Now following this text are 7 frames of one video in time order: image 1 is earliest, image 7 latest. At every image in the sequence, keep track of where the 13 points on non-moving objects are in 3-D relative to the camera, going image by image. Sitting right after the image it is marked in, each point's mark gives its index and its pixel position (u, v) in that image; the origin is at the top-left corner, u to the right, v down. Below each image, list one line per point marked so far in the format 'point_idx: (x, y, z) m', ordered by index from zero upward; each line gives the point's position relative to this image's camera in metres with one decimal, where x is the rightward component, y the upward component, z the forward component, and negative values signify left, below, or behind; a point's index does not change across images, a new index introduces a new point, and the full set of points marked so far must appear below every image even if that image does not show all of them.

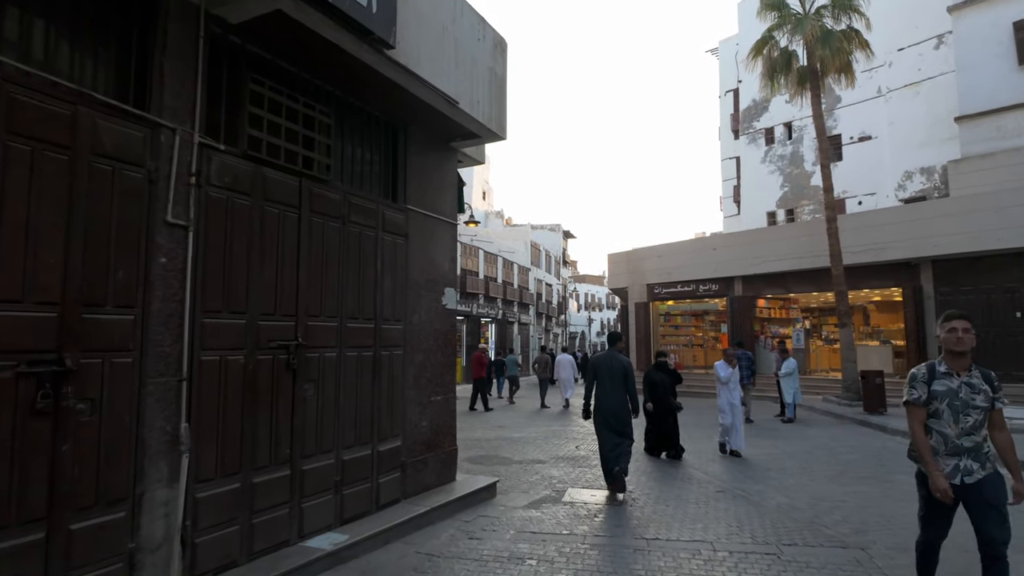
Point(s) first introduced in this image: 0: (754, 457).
0: (+3.8, -2.7, +9.4) m
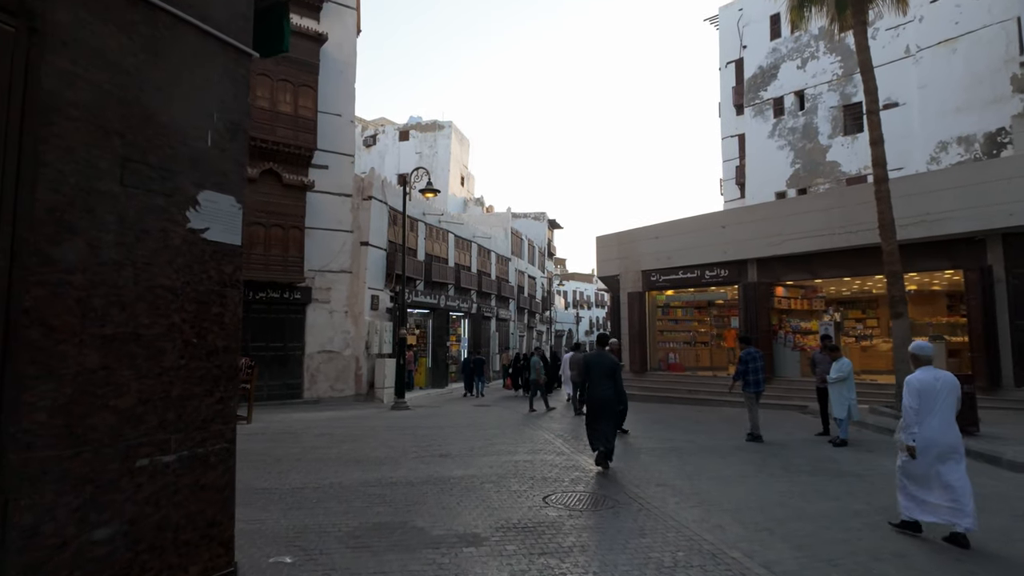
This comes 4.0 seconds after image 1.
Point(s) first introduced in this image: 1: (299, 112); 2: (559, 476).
0: (+3.1, -2.2, +5.7) m
1: (-6.3, +5.2, +17.6) m
2: (+0.6, -2.4, +7.5) m
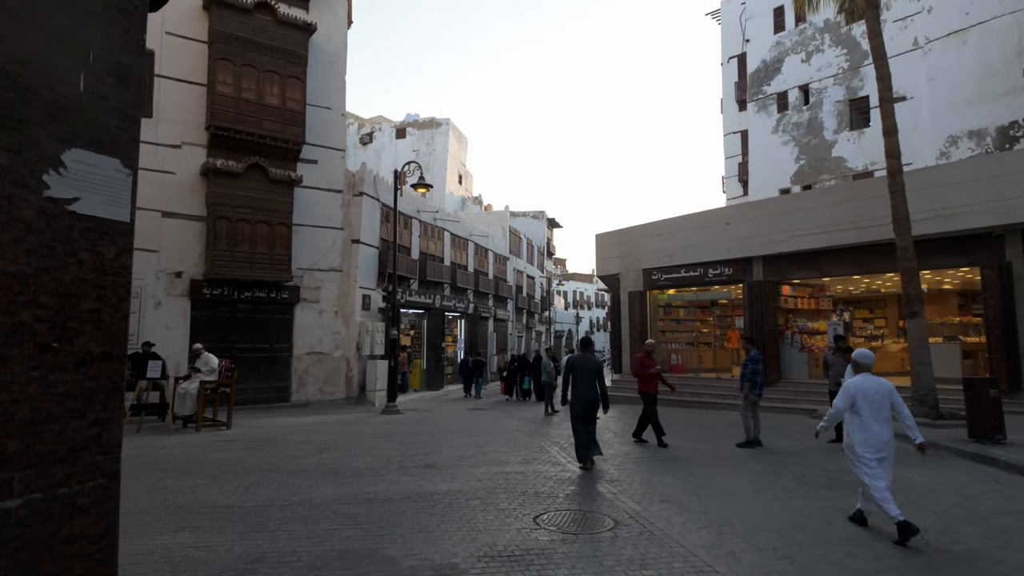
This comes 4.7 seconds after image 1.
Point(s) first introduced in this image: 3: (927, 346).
0: (+2.9, -2.2, +5.0) m
1: (-6.4, +5.2, +17.0) m
2: (+0.4, -2.3, +6.8) m
3: (+8.2, -1.1, +11.8) m
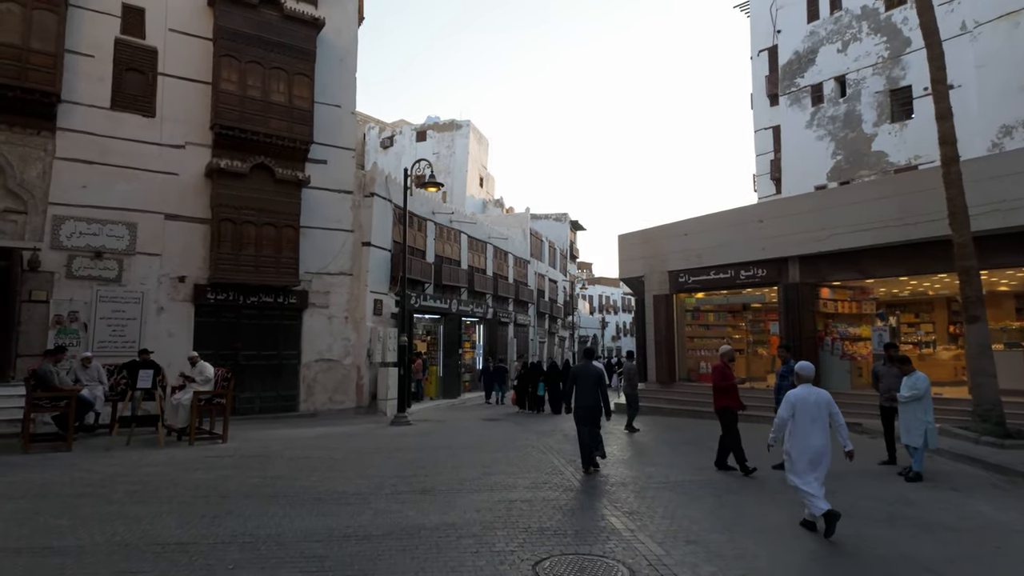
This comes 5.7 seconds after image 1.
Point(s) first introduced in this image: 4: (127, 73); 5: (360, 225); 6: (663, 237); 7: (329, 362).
0: (+2.8, -2.2, +4.0) m
1: (-6.0, +5.1, +16.4) m
2: (+0.4, -2.3, +5.8) m
3: (+8.4, -1.2, +10.5) m
4: (-9.5, +5.3, +14.7) m
5: (-4.5, +1.9, +17.8) m
6: (+4.8, +1.6, +19.0) m
7: (-5.2, -2.1, +17.0) m
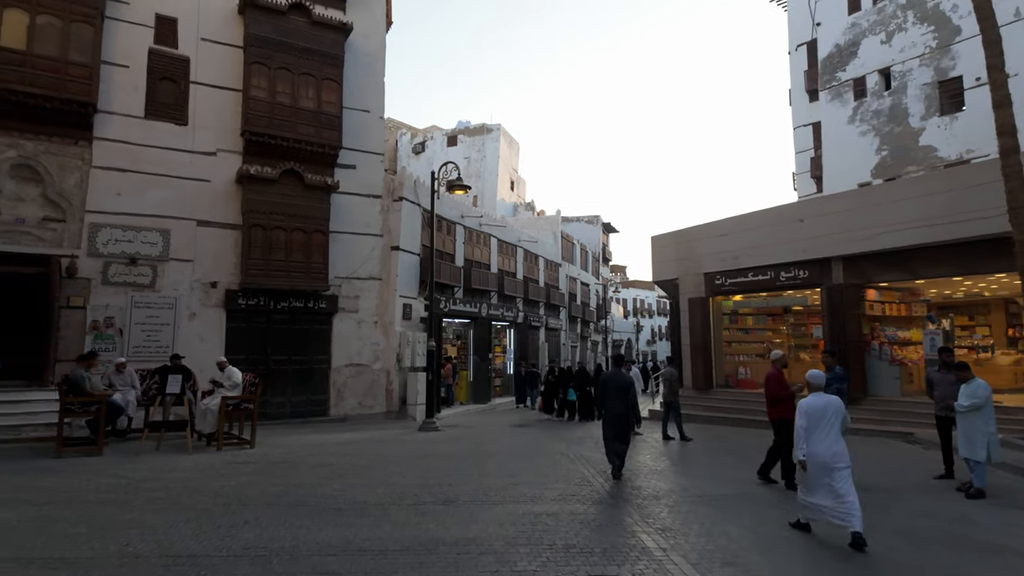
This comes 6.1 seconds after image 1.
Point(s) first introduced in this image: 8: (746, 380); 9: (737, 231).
0: (+3.0, -2.2, +3.5) m
1: (-5.2, +5.0, +16.4) m
2: (+0.7, -2.4, +5.5) m
3: (+8.9, -1.2, +9.7) m
4: (-8.8, +5.2, +15.0) m
5: (-3.7, +1.7, +17.7) m
6: (+5.8, +1.6, +18.5) m
7: (-4.4, -2.2, +16.9) m
8: (+6.8, -2.7, +17.3) m
9: (+6.6, +1.7, +17.4) m
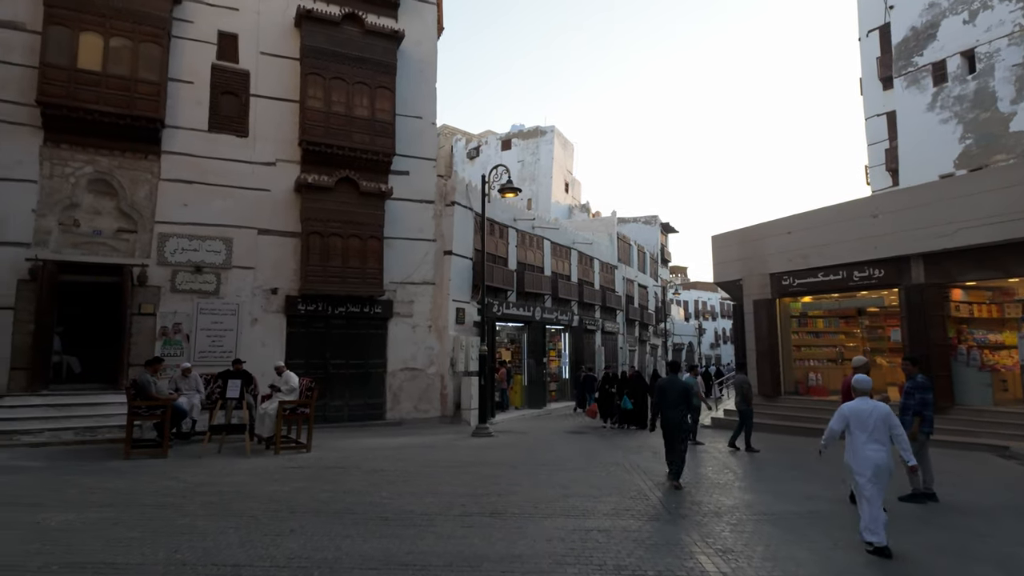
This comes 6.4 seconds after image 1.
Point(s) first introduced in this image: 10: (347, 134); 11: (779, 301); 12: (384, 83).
0: (+3.2, -2.2, +2.9) m
1: (-3.8, +4.8, +16.6) m
2: (+1.1, -2.4, +5.1) m
3: (+9.6, -1.1, +8.5) m
4: (-7.5, +5.0, +15.5) m
5: (-2.1, +1.6, +17.7) m
6: (+7.4, +1.5, +17.6) m
7: (-2.8, -2.4, +17.0) m
8: (+8.3, -2.7, +16.3) m
9: (+8.0, +1.7, +16.4) m
10: (-4.5, +4.2, +16.3) m
11: (+7.6, -0.4, +17.1) m
12: (-3.6, +5.8, +16.8) m
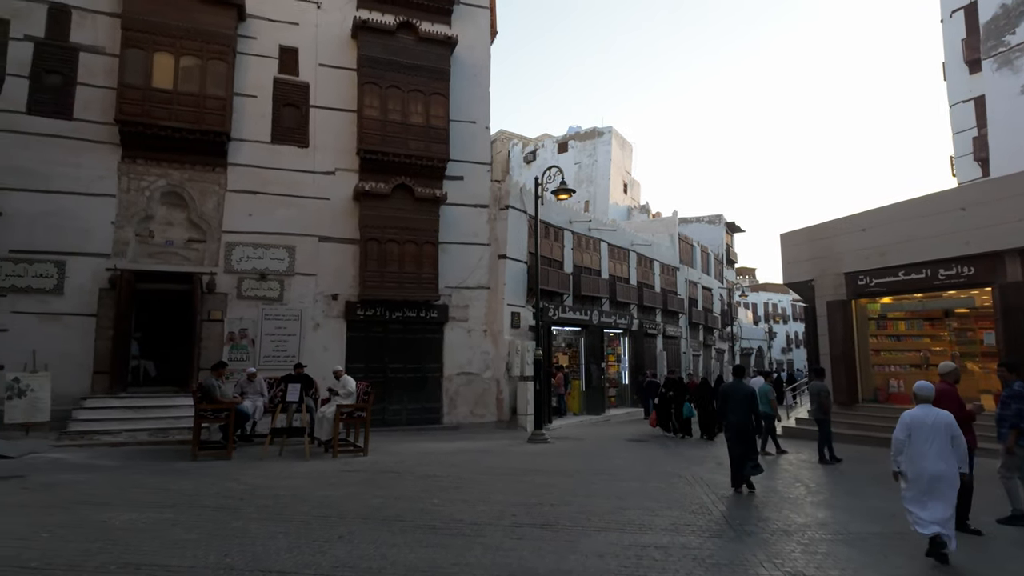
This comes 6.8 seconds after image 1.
0: (+3.3, -2.1, +2.4) m
1: (-2.3, +4.7, +16.7) m
2: (+1.5, -2.4, +4.8) m
3: (+10.3, -1.1, +7.3) m
4: (-6.1, +4.8, +16.0) m
5: (-0.5, +1.5, +17.7) m
6: (+8.9, +1.5, +16.5) m
7: (-1.2, -2.5, +17.0) m
8: (+9.8, -2.7, +15.1) m
9: (+9.5, +1.6, +15.3) m
10: (-3.0, +4.1, +16.5) m
11: (+9.2, -0.4, +16.1) m
12: (-2.1, +5.6, +16.9) m
